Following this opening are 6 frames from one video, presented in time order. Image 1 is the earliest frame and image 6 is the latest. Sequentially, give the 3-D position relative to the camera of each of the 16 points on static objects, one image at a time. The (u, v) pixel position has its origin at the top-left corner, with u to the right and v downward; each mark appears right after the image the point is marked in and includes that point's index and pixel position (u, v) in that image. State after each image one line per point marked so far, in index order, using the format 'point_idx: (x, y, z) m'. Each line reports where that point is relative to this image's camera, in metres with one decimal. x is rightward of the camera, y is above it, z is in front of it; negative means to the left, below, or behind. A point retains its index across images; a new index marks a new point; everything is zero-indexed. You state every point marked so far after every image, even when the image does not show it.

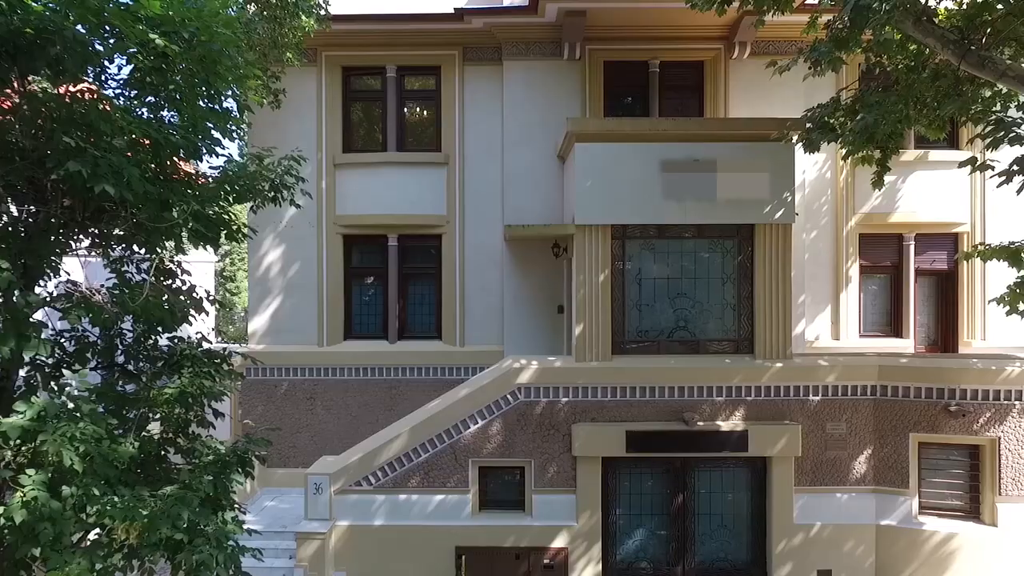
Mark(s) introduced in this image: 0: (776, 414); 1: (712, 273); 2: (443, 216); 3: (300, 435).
0: (+3.4, -1.6, +8.3) m
1: (+2.6, +0.2, +8.5) m
2: (-1.1, +1.1, +10.1) m
3: (-3.3, -2.3, +10.0) m
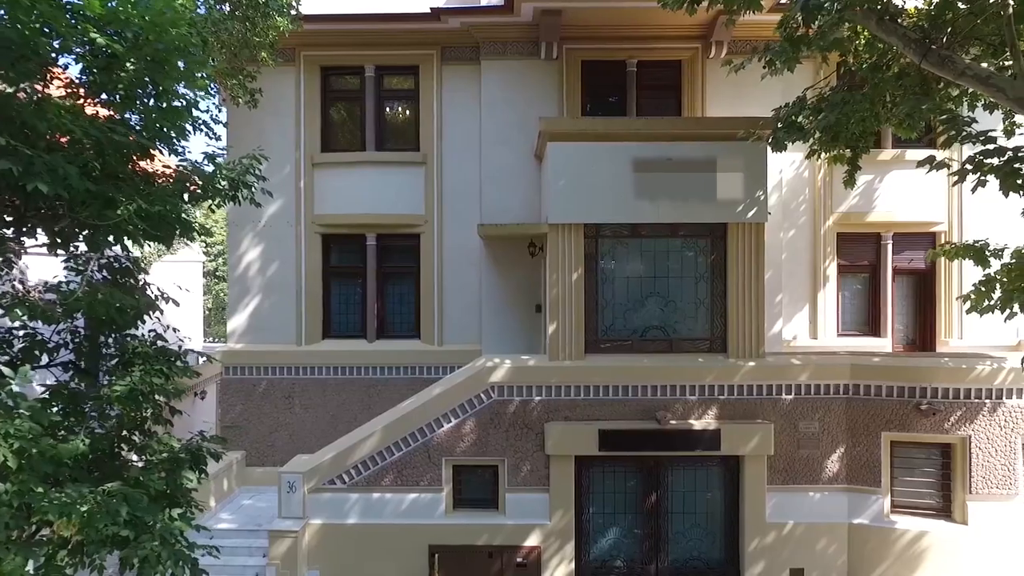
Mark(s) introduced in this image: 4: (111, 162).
0: (+3.0, -1.6, +8.3) m
1: (+2.3, +0.2, +8.5) m
2: (-1.4, +1.1, +10.1) m
3: (-3.6, -2.3, +10.0) m
4: (-2.8, +0.9, +4.5) m
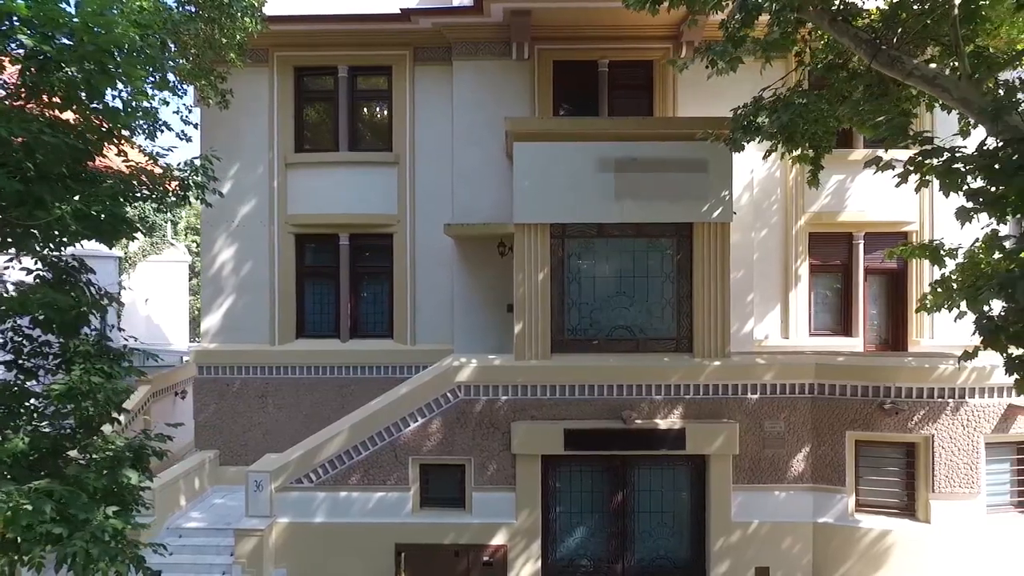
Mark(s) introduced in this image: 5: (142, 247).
0: (+2.6, -1.6, +8.3) m
1: (+1.8, +0.2, +8.5) m
2: (-1.9, +1.1, +10.2) m
3: (-4.0, -2.2, +10.1) m
4: (-3.2, +0.9, +4.5) m
5: (-9.6, +1.0, +16.7) m
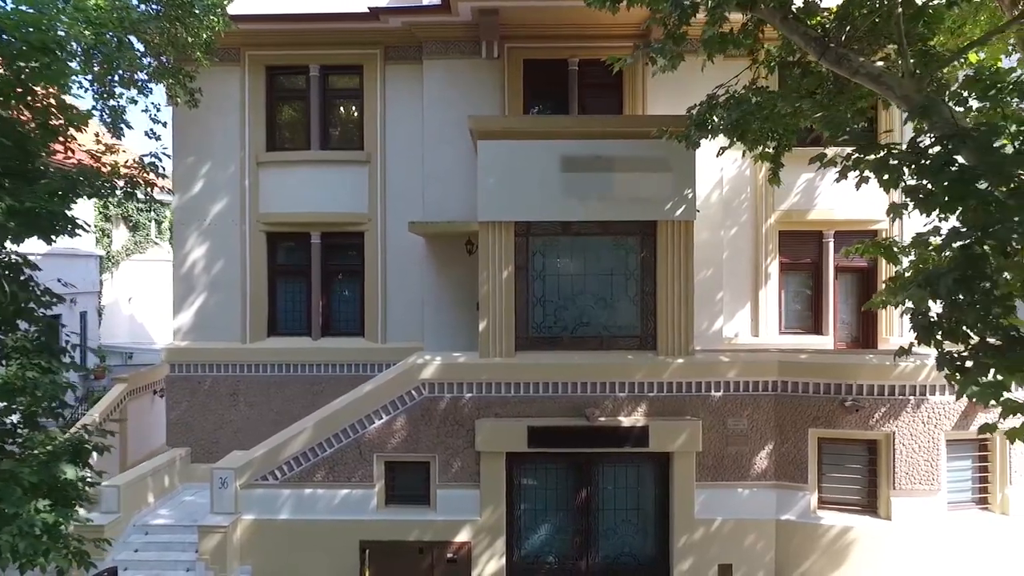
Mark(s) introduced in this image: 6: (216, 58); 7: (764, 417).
0: (+2.1, -1.6, +8.4) m
1: (+1.4, +0.2, +8.5) m
2: (-2.3, +1.2, +10.2) m
3: (-4.5, -2.2, +10.1) m
4: (-3.7, +0.9, +4.5) m
5: (-10.0, +1.0, +16.8) m
6: (-4.7, +3.6, +10.2) m
7: (+3.3, -1.7, +8.4) m
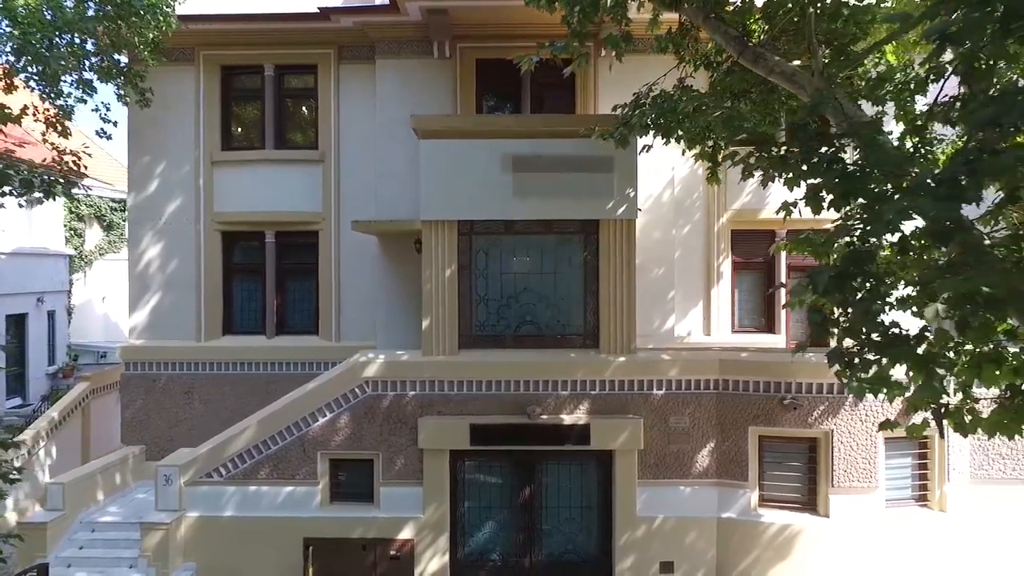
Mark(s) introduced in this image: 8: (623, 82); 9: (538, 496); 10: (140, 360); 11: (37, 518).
0: (+1.4, -1.5, +8.4) m
1: (+0.6, +0.3, +8.6) m
2: (-3.1, +1.2, +10.2) m
3: (-5.3, -2.2, +10.2) m
4: (-4.5, +0.9, +4.6) m
5: (-10.7, +1.1, +16.8) m
6: (-5.4, +3.7, +10.2) m
7: (+2.5, -1.6, +8.4) m
8: (+1.7, +3.2, +10.0) m
9: (+0.3, -2.8, +8.6) m
10: (-5.9, -1.1, +10.2) m
11: (-6.1, -2.9, +8.3) m
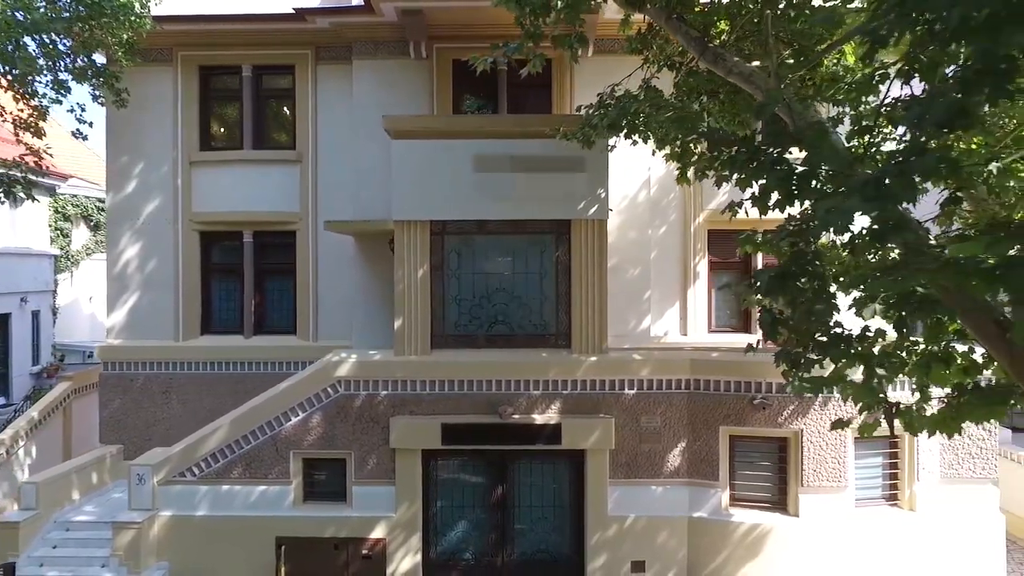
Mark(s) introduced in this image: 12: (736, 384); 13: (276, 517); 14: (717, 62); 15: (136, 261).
0: (+1.0, -1.5, +8.4) m
1: (+0.3, +0.3, +8.6) m
2: (-3.4, +1.2, +10.3) m
3: (-5.6, -2.2, +10.2) m
4: (-4.8, +0.9, +4.6) m
5: (-11.1, +1.1, +16.9) m
6: (-5.8, +3.7, +10.3) m
7: (+2.1, -1.6, +8.4) m
8: (+1.3, +3.2, +10.0) m
9: (0.0, -2.8, +8.6) m
10: (-6.3, -1.1, +10.3) m
11: (-6.4, -2.9, +8.3) m
12: (+2.8, -1.2, +8.2) m
13: (-3.1, -3.0, +8.5) m
14: (+1.9, +2.1, +6.0) m
15: (-6.0, +0.4, +10.4) m
